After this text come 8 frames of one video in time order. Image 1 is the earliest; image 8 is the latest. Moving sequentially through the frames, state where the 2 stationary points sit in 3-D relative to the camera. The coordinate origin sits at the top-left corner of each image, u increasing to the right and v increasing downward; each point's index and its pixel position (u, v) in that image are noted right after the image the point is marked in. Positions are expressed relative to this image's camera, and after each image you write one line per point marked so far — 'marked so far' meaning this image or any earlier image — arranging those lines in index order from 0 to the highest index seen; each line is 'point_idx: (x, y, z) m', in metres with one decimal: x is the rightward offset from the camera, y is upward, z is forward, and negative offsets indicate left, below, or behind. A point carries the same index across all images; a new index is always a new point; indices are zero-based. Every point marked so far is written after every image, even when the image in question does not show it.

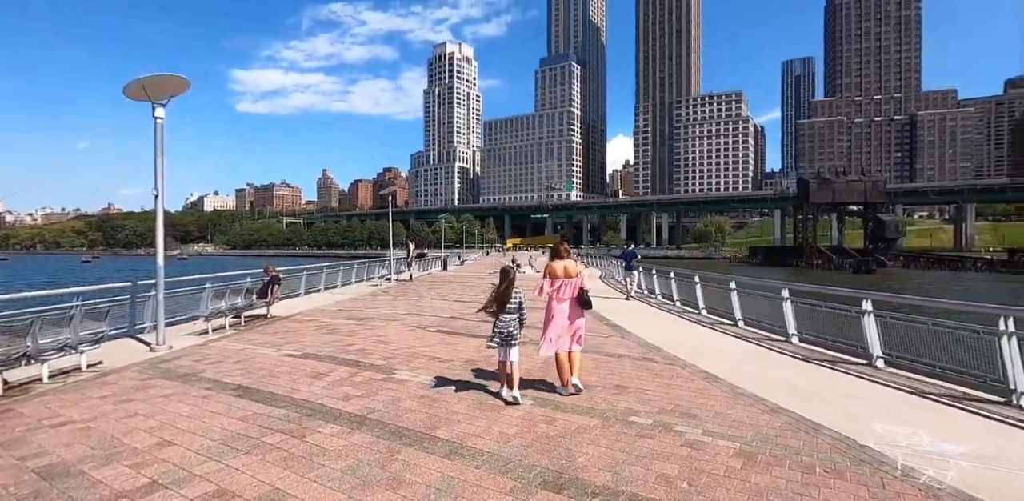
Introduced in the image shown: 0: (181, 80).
0: (-5.7, +2.9, +8.0) m
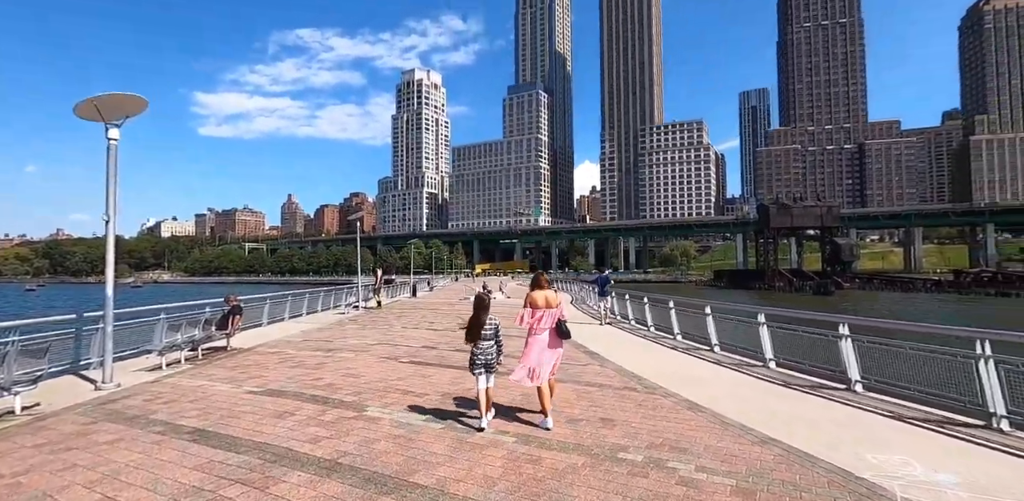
0: (-6.0, +2.4, +7.6) m
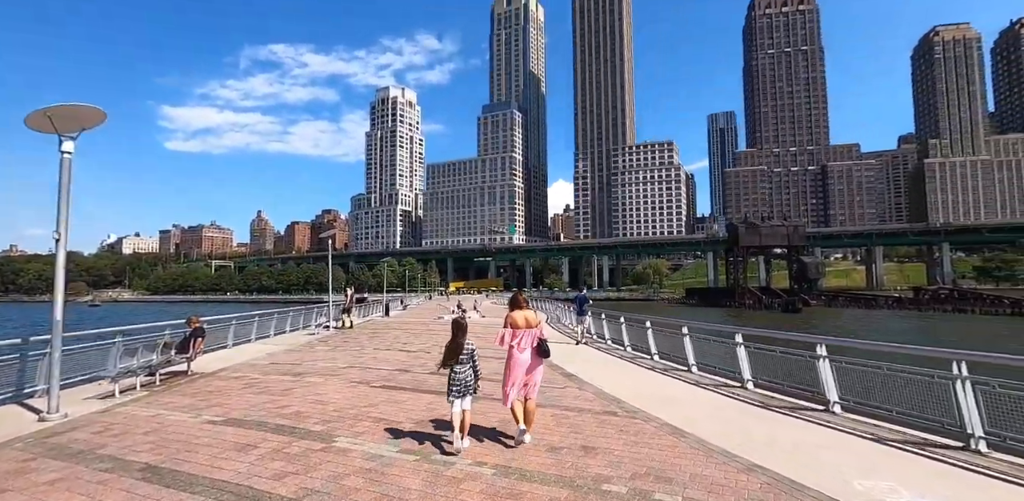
0: (-6.4, +2.1, +7.2) m
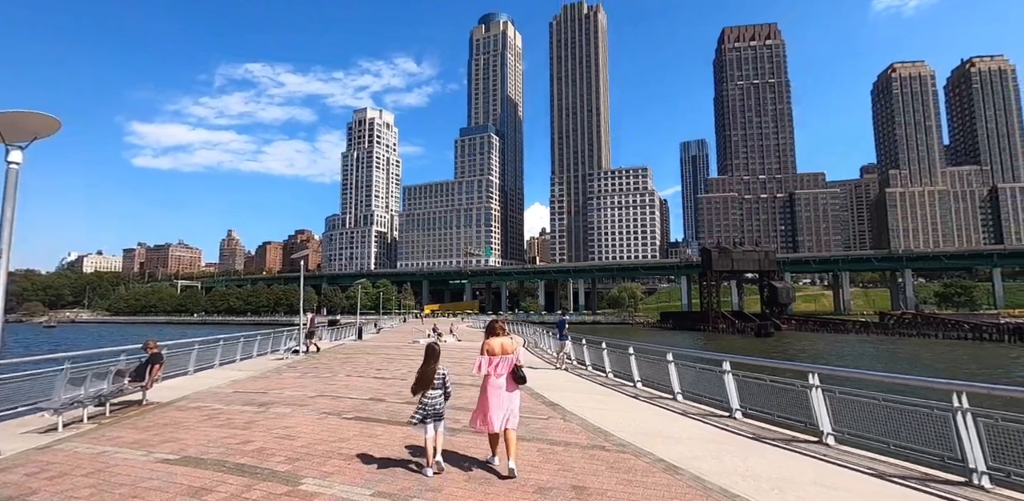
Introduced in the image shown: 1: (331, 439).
0: (-6.6, +1.8, +6.7) m
1: (-2.6, -2.7, +6.8) m
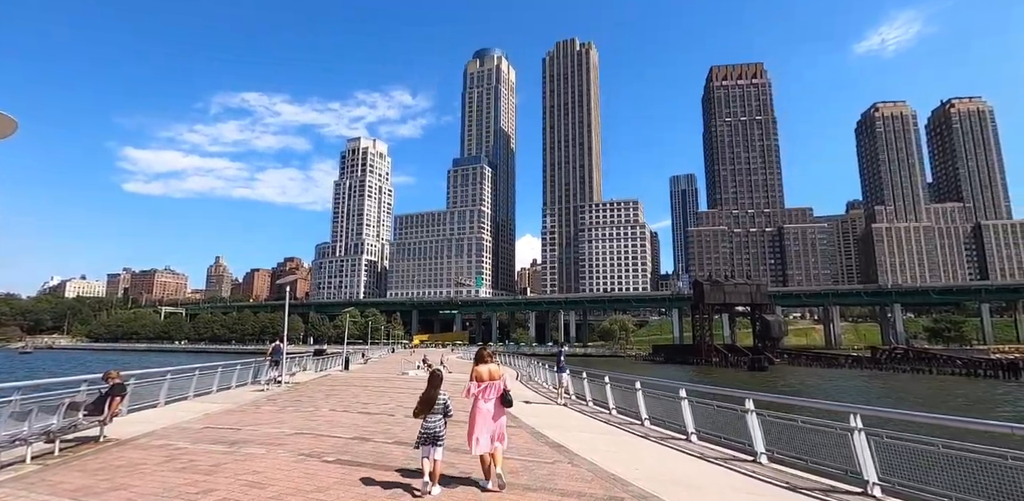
0: (-6.5, +1.7, +6.0) m
1: (-2.5, -3.0, +5.8) m
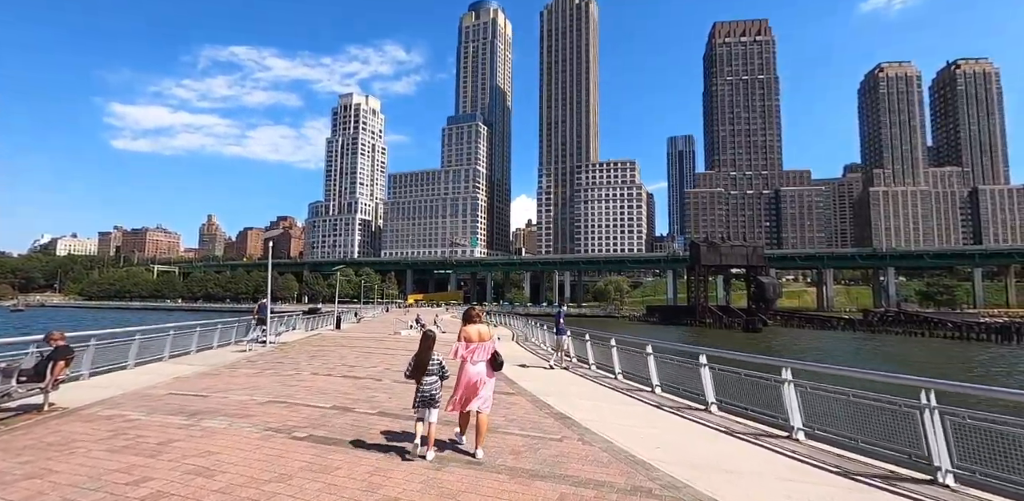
0: (-6.4, +2.3, +4.5) m
1: (-2.5, -2.3, +4.8) m
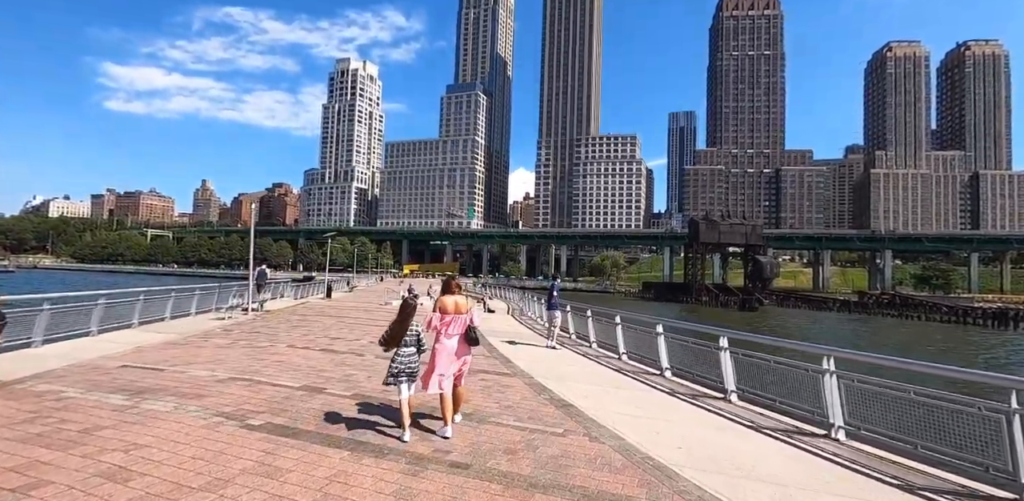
0: (-6.3, +2.9, +3.2) m
1: (-2.5, -1.9, +3.8) m
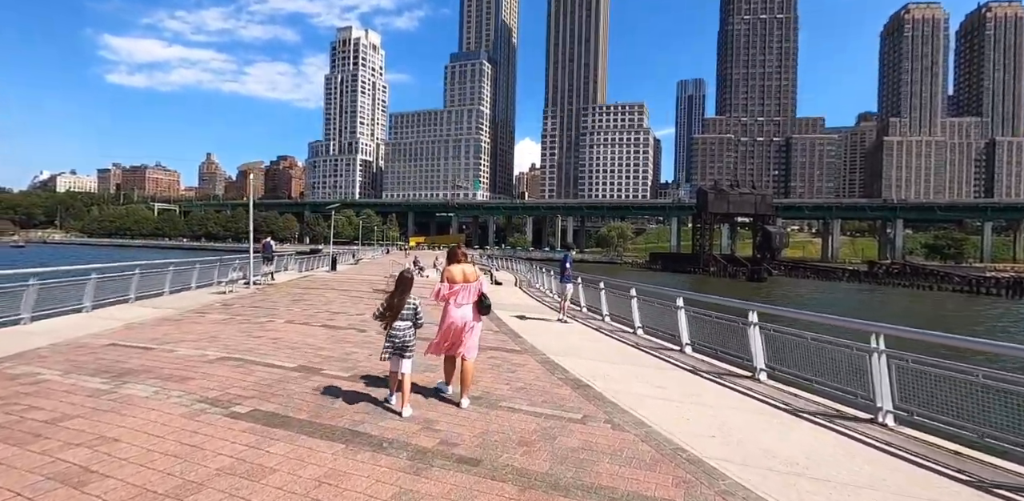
0: (-6.2, +3.0, +2.4) m
1: (-2.4, -1.6, +3.3) m
